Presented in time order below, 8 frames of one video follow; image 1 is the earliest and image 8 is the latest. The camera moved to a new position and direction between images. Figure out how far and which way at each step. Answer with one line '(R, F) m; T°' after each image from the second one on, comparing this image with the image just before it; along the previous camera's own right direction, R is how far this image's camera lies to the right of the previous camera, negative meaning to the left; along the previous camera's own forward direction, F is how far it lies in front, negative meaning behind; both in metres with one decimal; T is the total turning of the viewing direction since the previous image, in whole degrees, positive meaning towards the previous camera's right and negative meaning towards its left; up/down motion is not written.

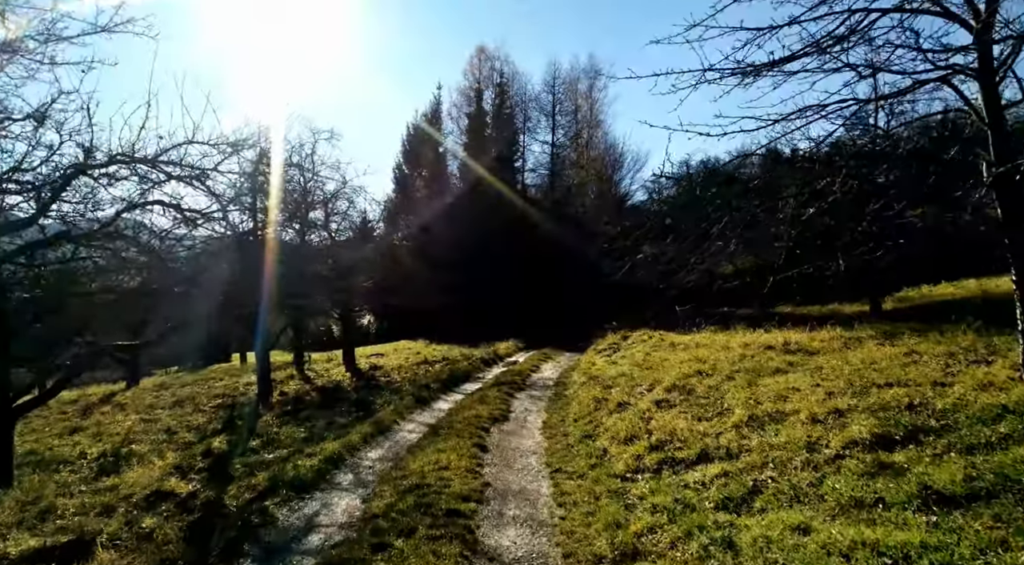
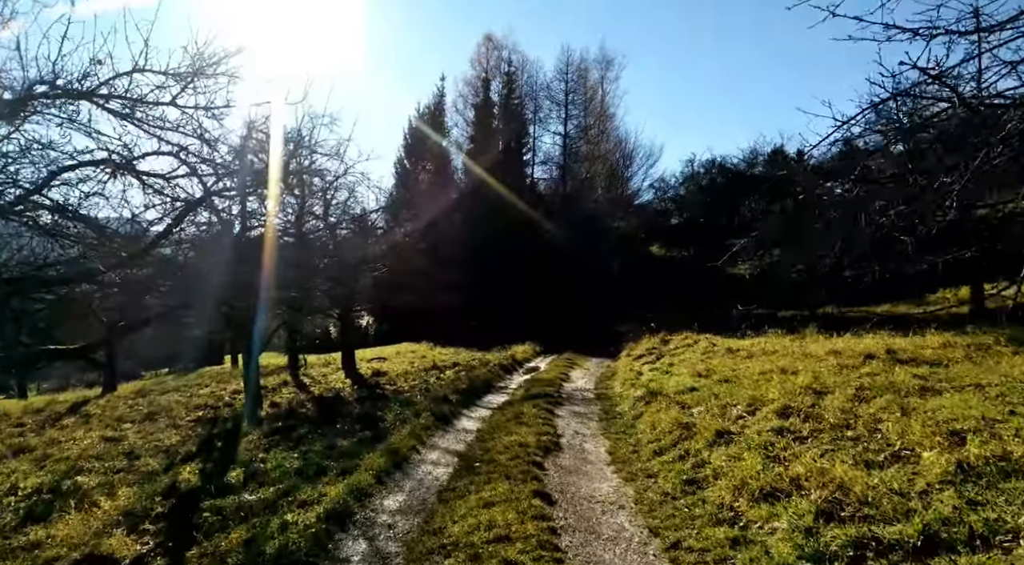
(-0.8, +2.5) m; 0°
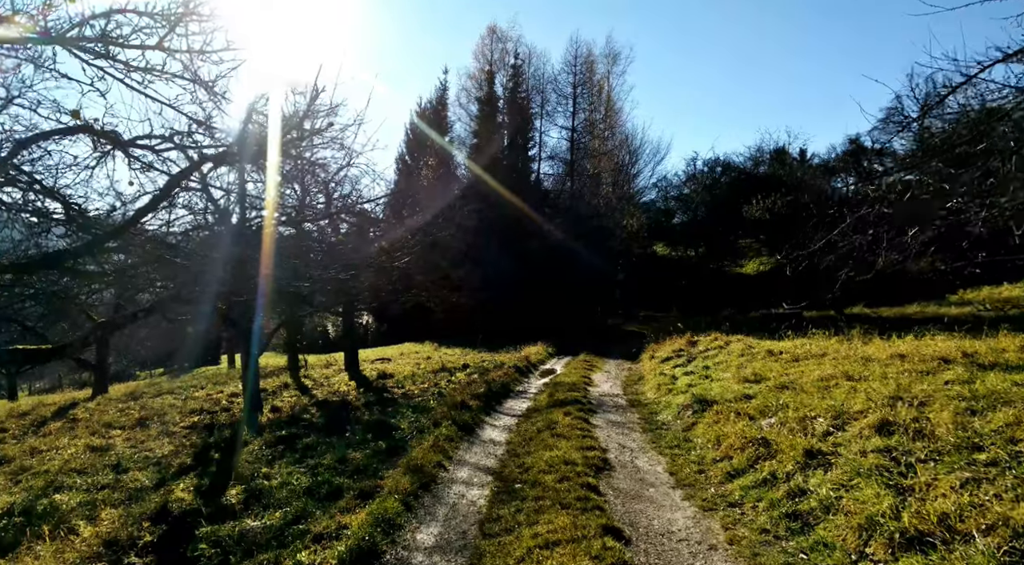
(-0.6, +1.2) m; 0°
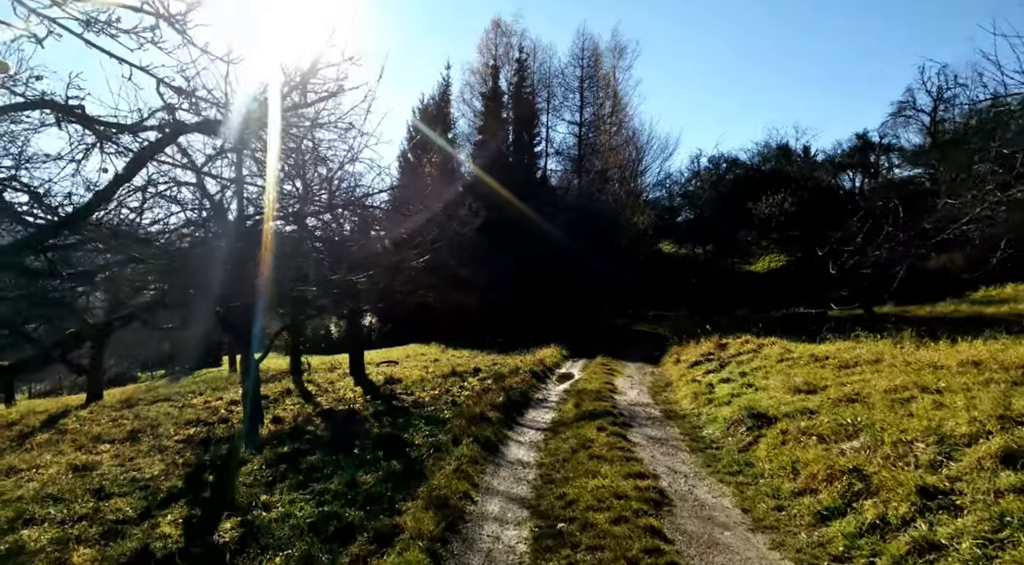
(-0.4, +1.1) m; 0°
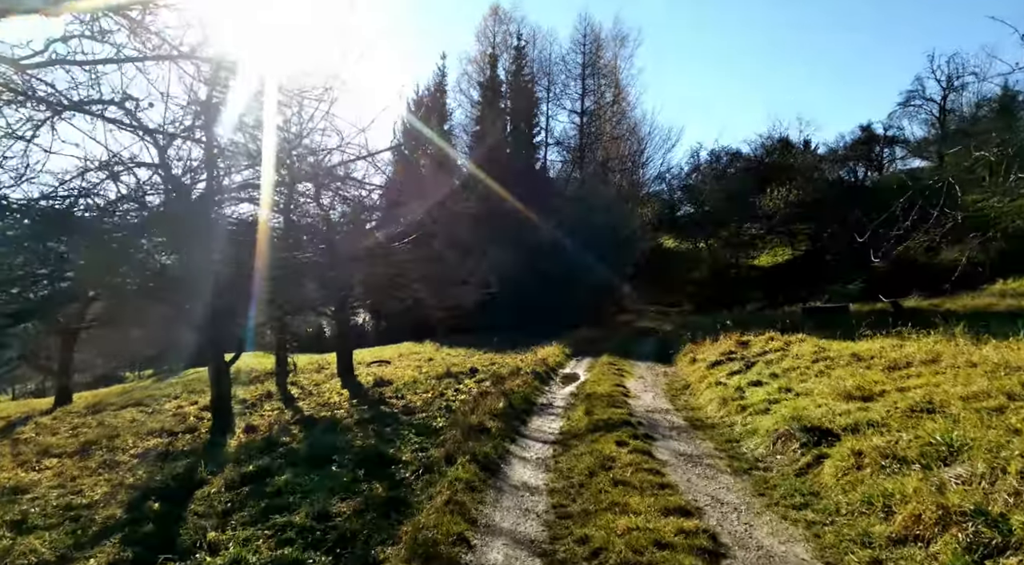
(-0.1, +1.5) m; 0°
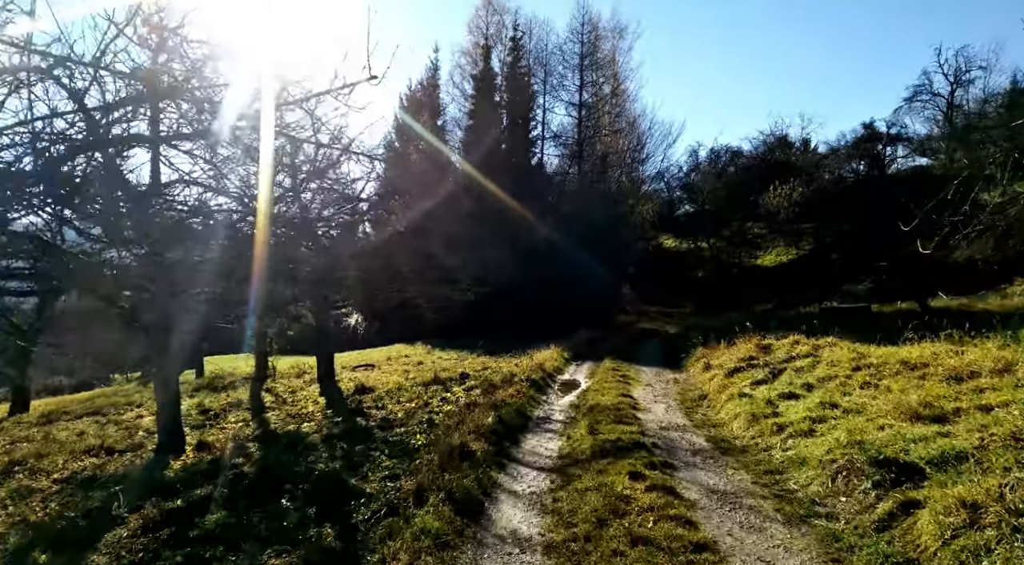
(+0.1, +1.7) m; 0°
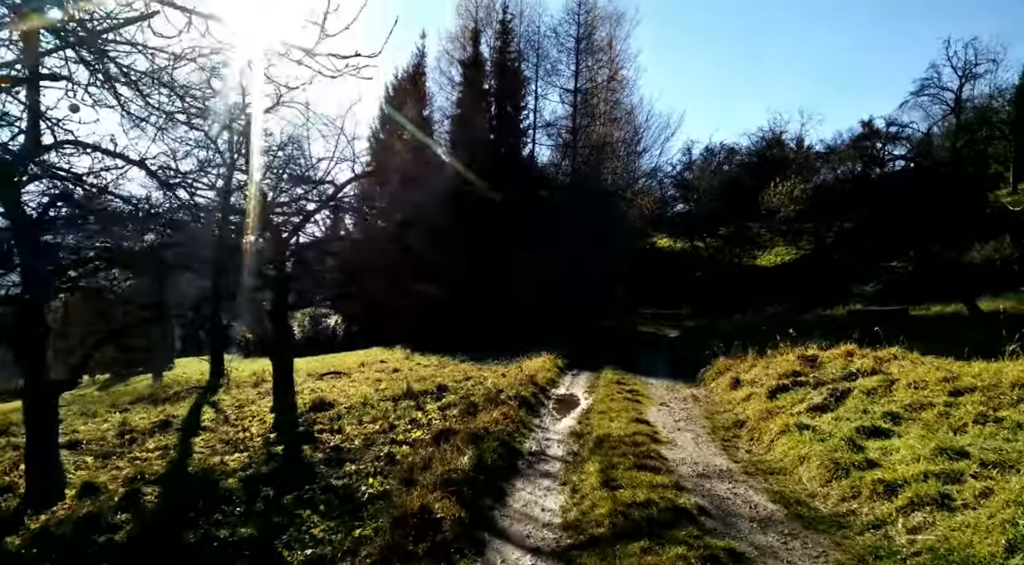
(0.0, +2.6) m; +1°
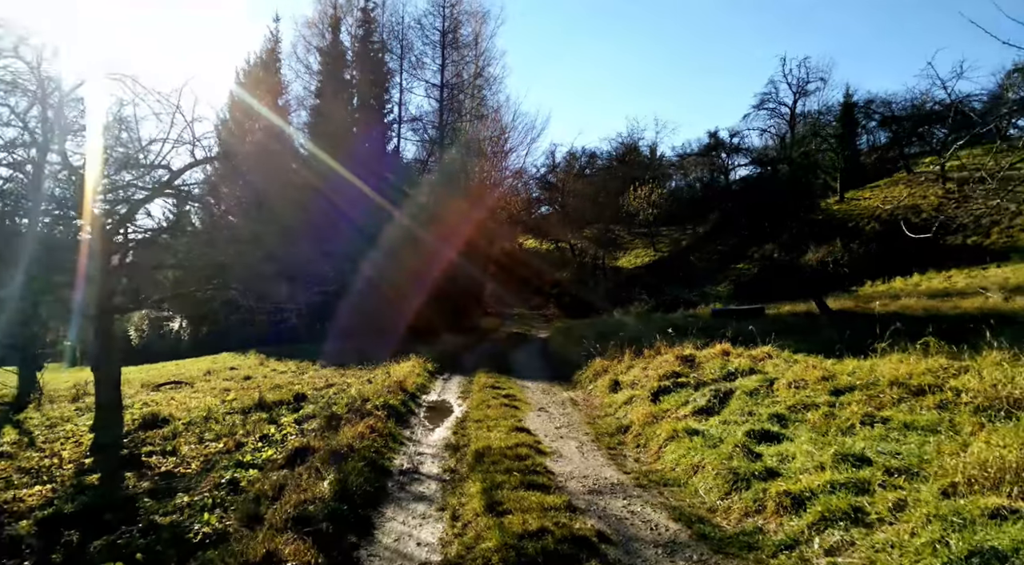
(0.0, +1.0) m; +12°
